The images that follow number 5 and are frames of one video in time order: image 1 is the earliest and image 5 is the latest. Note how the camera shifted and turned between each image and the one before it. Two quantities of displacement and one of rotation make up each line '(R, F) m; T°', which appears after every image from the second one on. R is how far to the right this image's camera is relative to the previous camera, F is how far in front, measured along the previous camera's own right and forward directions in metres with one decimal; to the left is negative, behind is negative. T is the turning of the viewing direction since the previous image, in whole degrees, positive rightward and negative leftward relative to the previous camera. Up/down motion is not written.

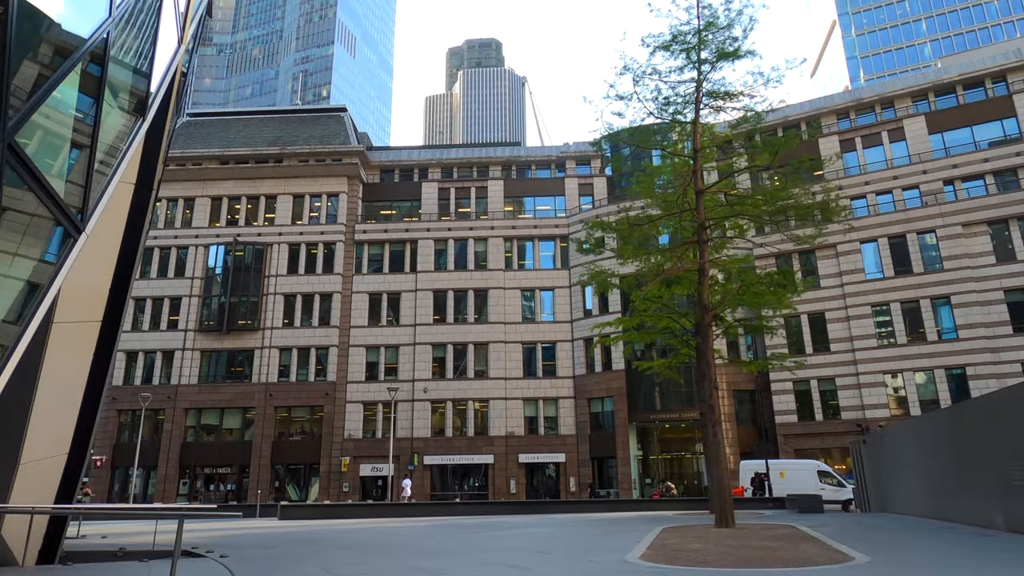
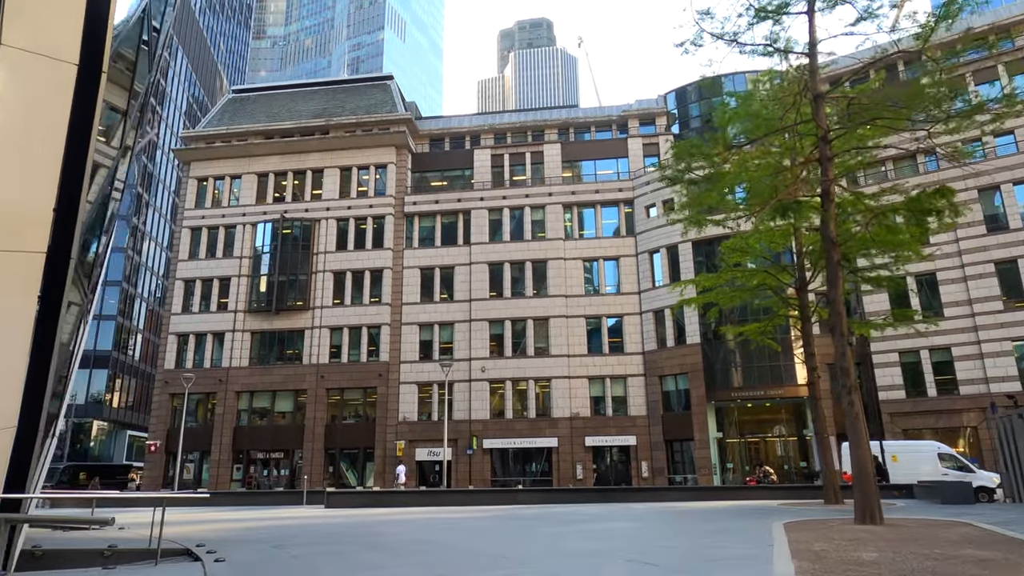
(-0.3, +3.3) m; -5°
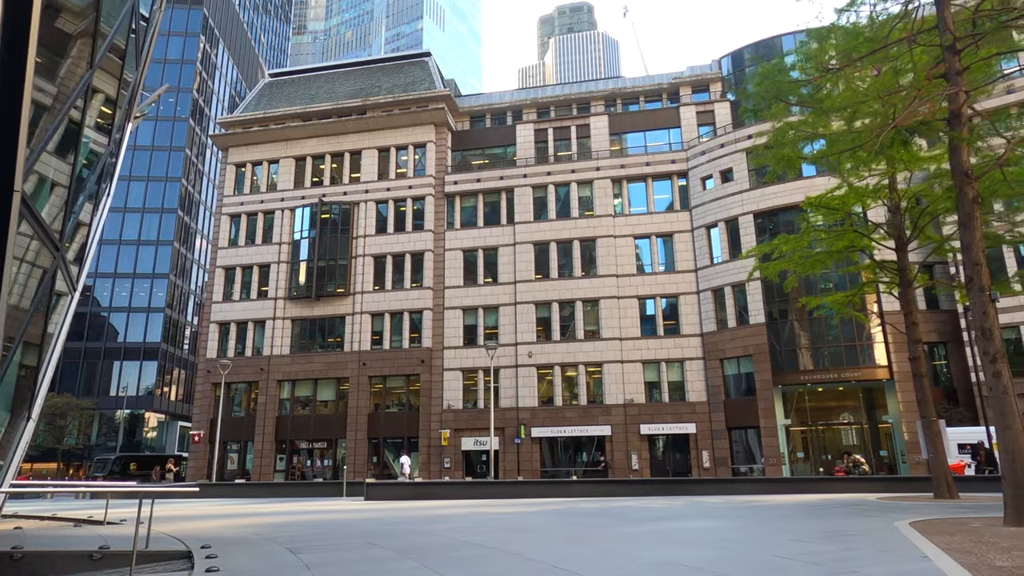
(-0.2, +2.2) m; -4°
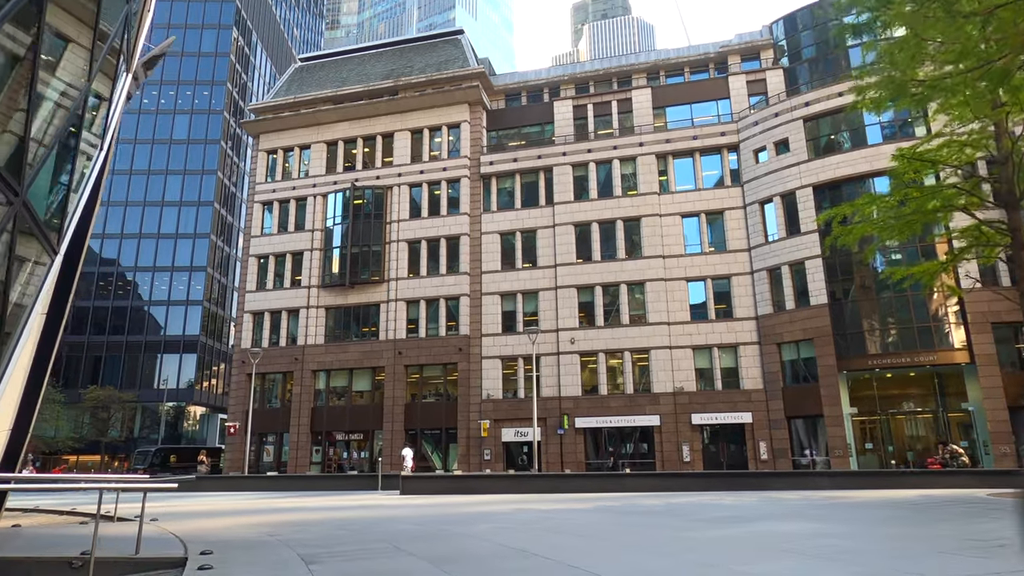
(-0.3, +1.9) m; -3°
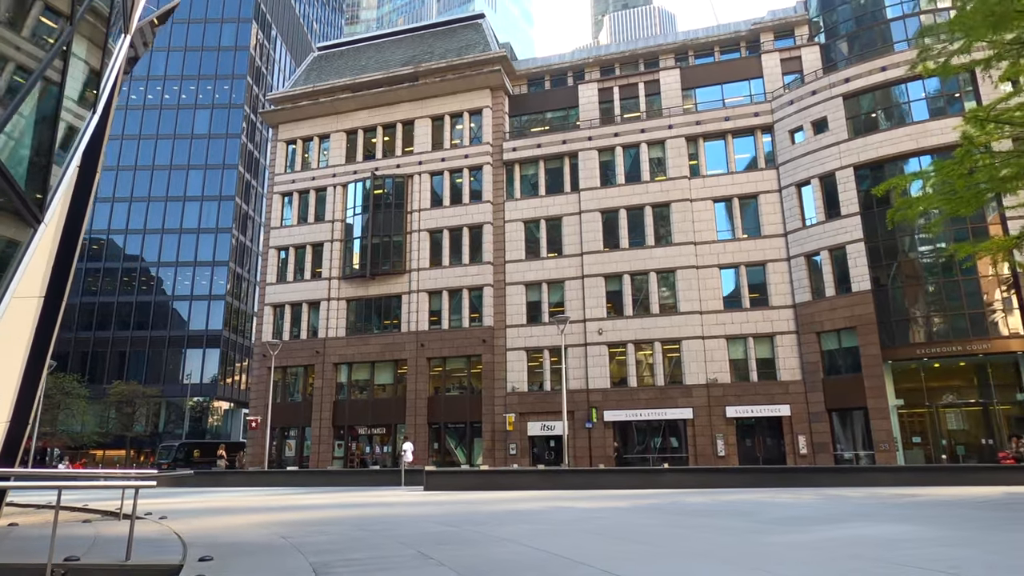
(-0.2, +1.2) m; -2°
